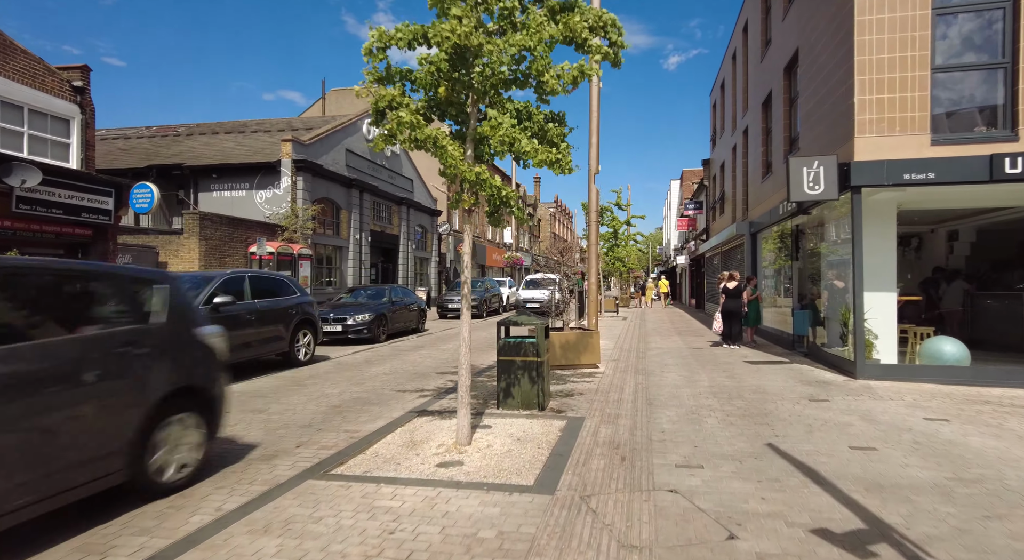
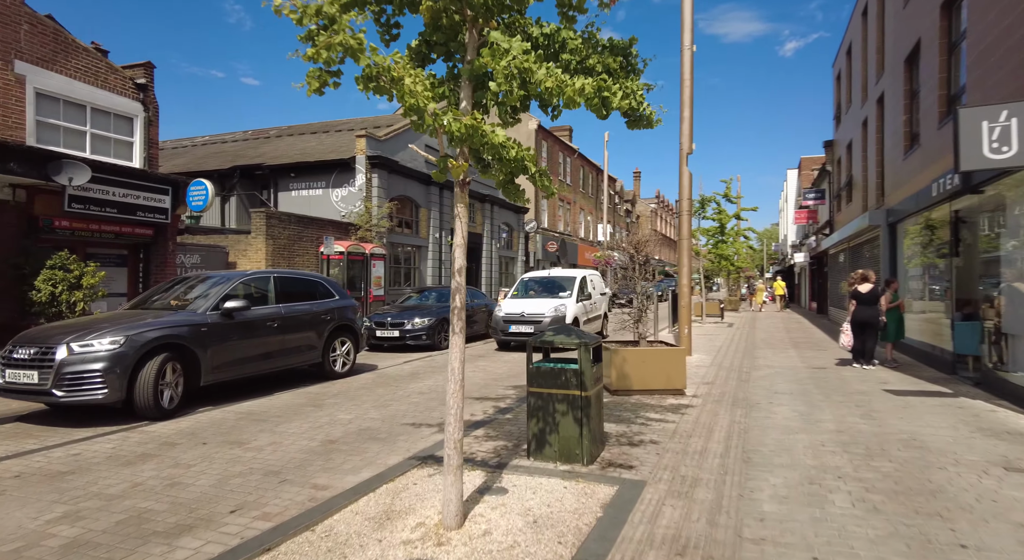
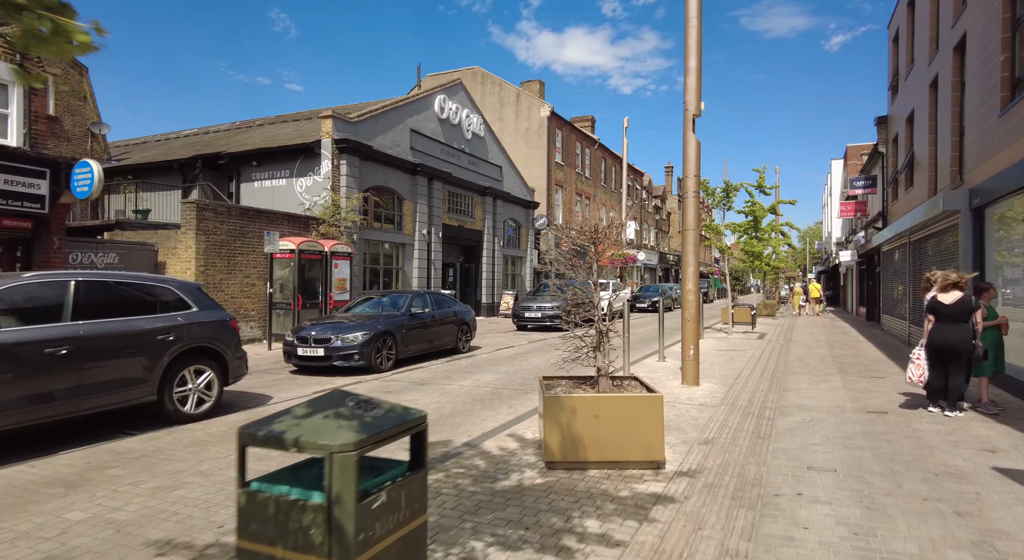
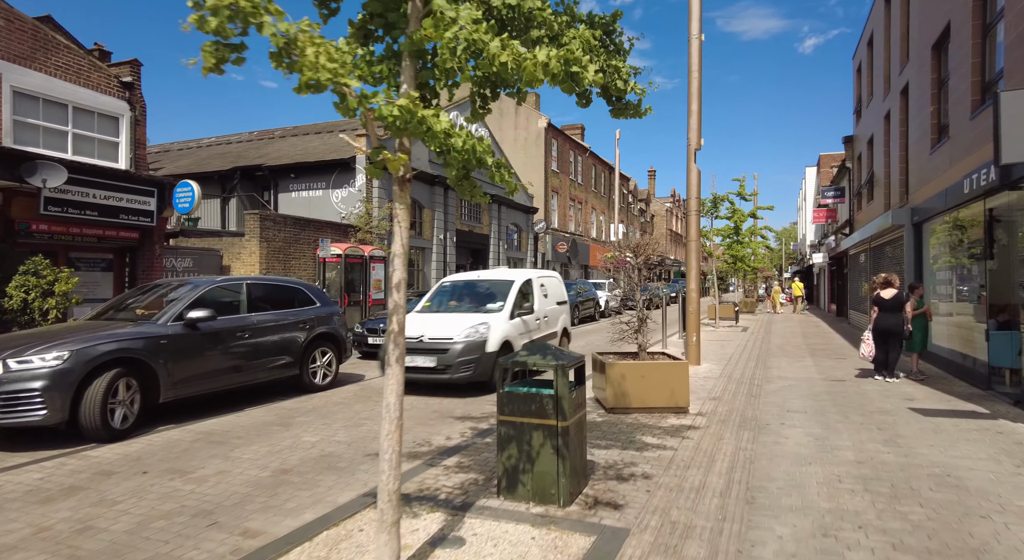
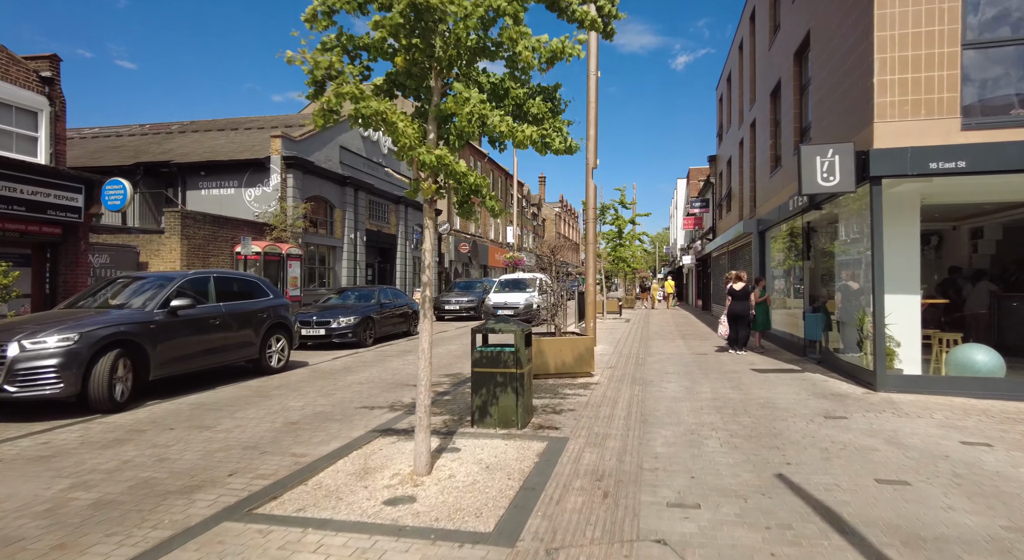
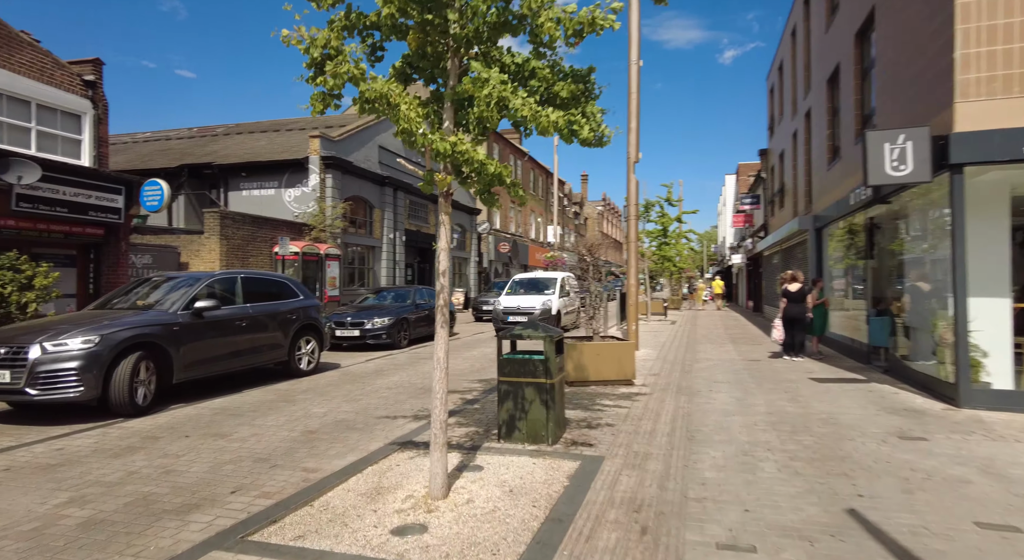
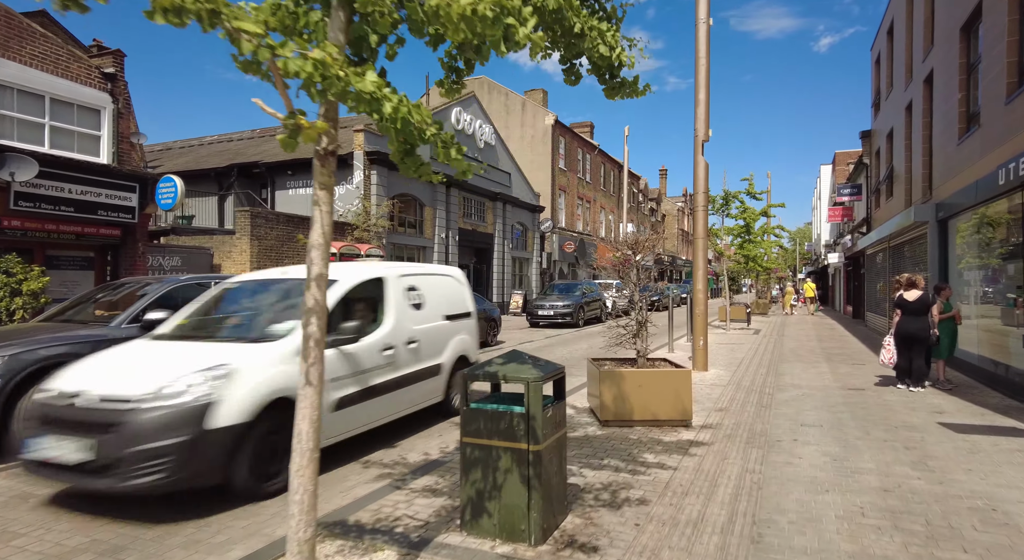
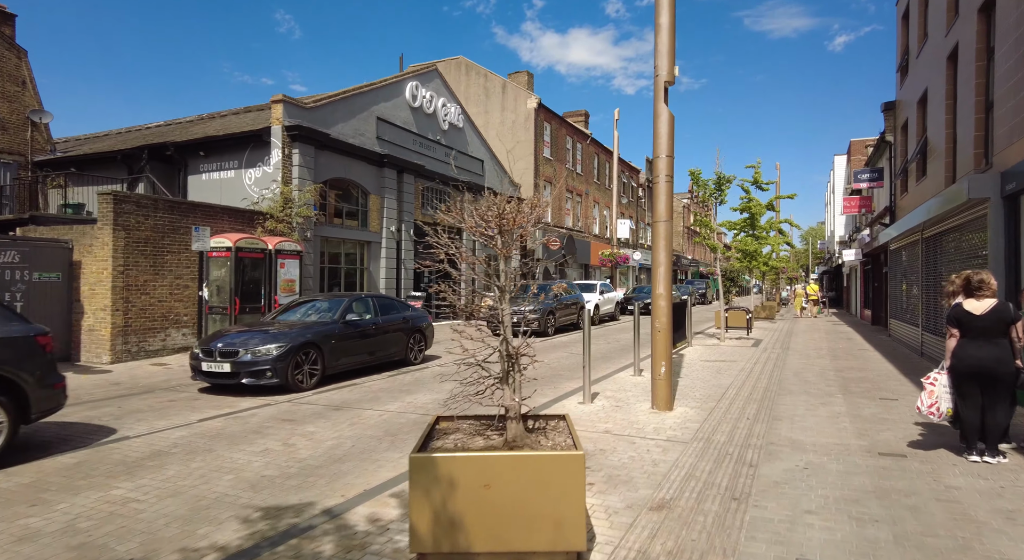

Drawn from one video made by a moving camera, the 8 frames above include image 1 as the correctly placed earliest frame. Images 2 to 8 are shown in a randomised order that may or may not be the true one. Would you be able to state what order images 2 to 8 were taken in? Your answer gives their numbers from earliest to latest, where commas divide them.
5, 6, 2, 4, 7, 3, 8
